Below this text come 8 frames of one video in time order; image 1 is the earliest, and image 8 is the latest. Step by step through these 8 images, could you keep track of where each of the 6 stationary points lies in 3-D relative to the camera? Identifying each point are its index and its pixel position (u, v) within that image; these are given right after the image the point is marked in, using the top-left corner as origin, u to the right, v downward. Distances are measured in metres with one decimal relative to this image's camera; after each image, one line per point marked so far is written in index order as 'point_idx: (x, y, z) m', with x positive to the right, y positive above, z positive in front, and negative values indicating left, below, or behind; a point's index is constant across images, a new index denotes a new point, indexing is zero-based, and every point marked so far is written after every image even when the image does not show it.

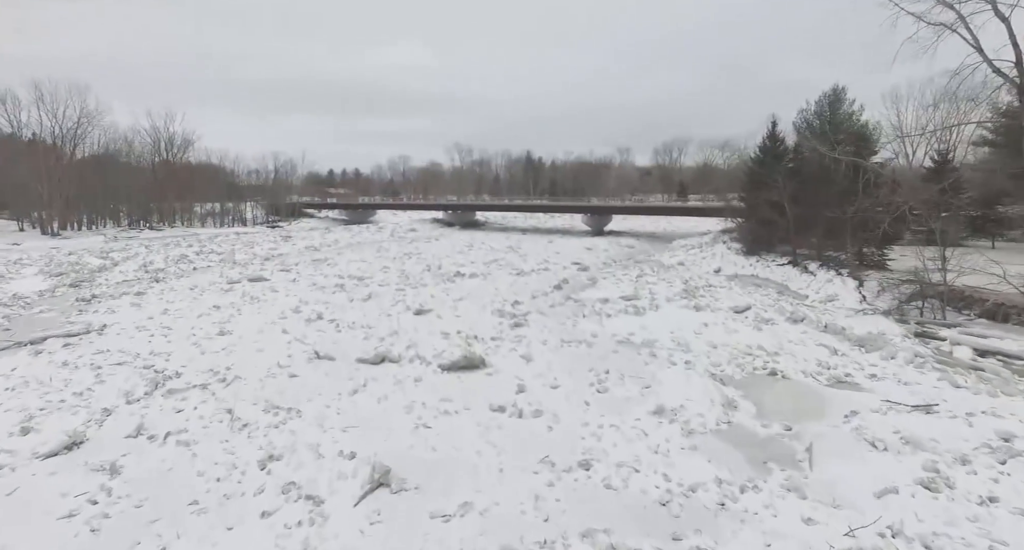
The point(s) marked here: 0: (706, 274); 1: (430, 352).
0: (+6.5, 0.0, +18.8) m
1: (-1.5, -1.4, +10.3) m
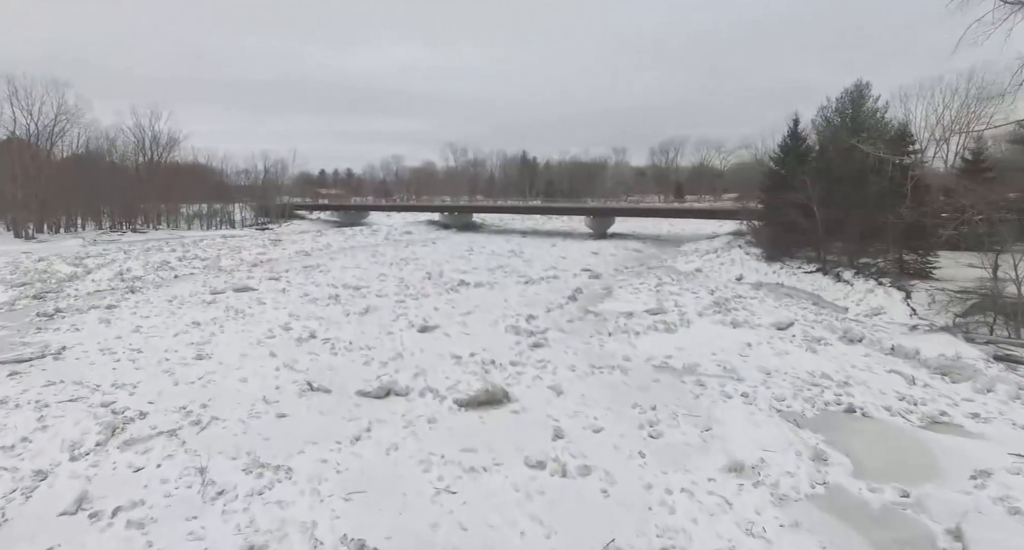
0: (+6.7, -0.3, +17.5) m
1: (-1.1, -1.7, +8.8) m
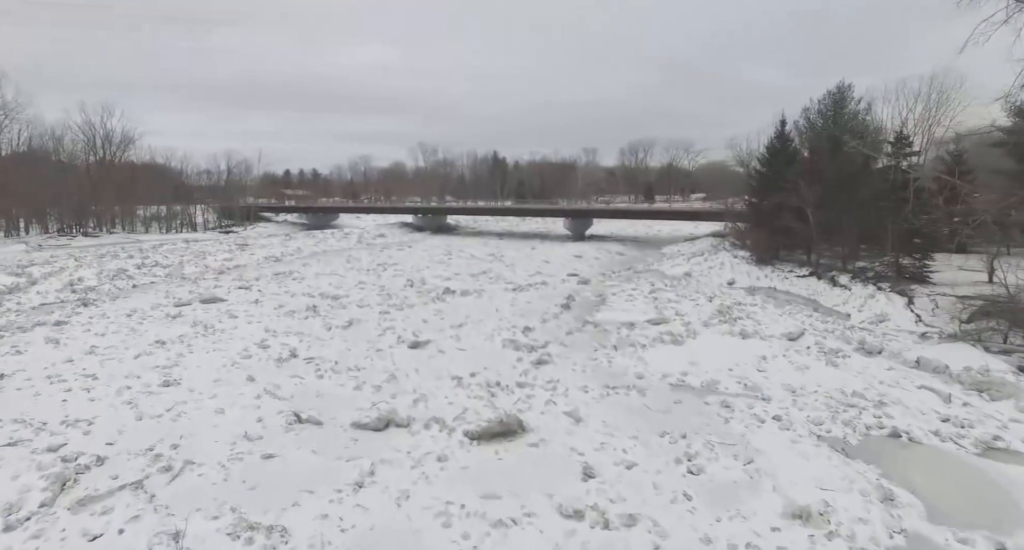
0: (+6.4, -0.4, +17.1) m
1: (-0.9, -1.9, +7.9) m
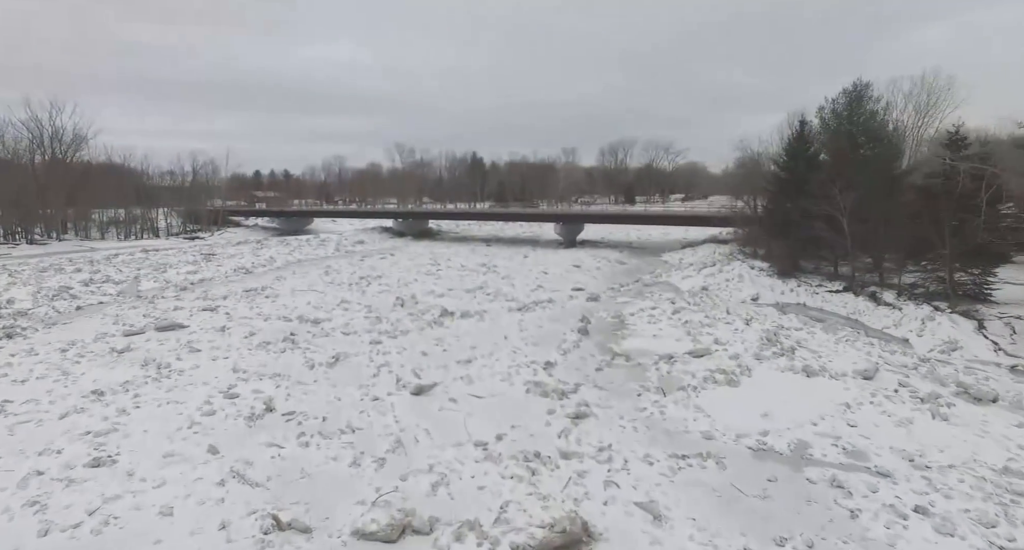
0: (+6.6, -0.9, +15.4) m
1: (-0.3, -2.4, +5.9) m
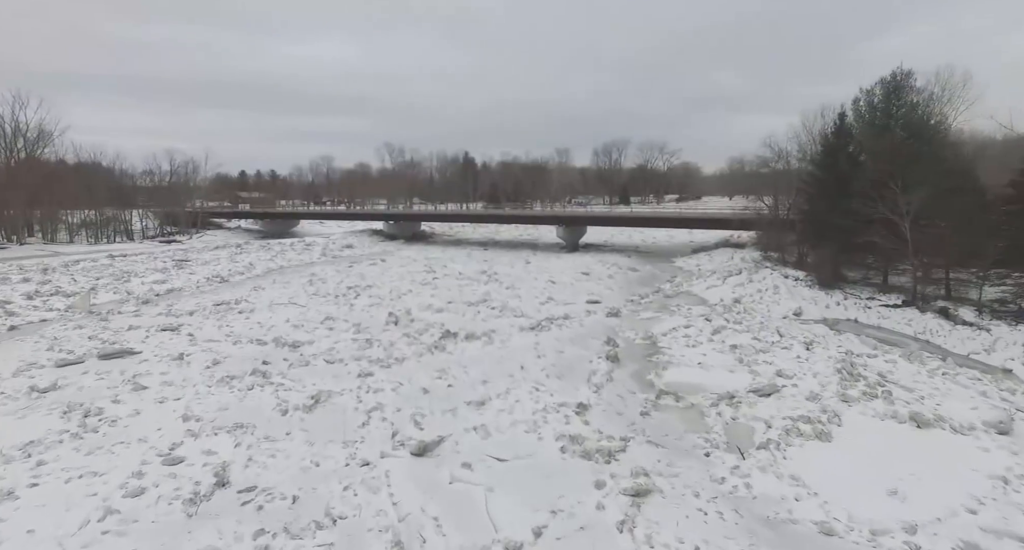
0: (+6.9, -1.2, +13.2) m
1: (+0.1, -2.7, +3.7) m
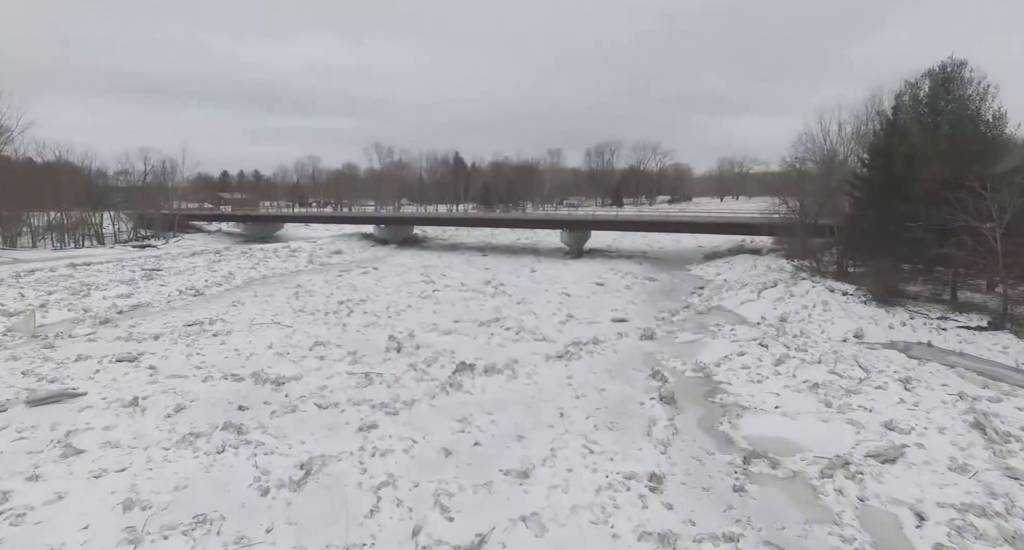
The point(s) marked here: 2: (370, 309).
0: (+7.4, -1.6, +11.3) m
1: (+0.9, -3.1, +1.6) m
2: (-4.4, -1.0, +17.4) m
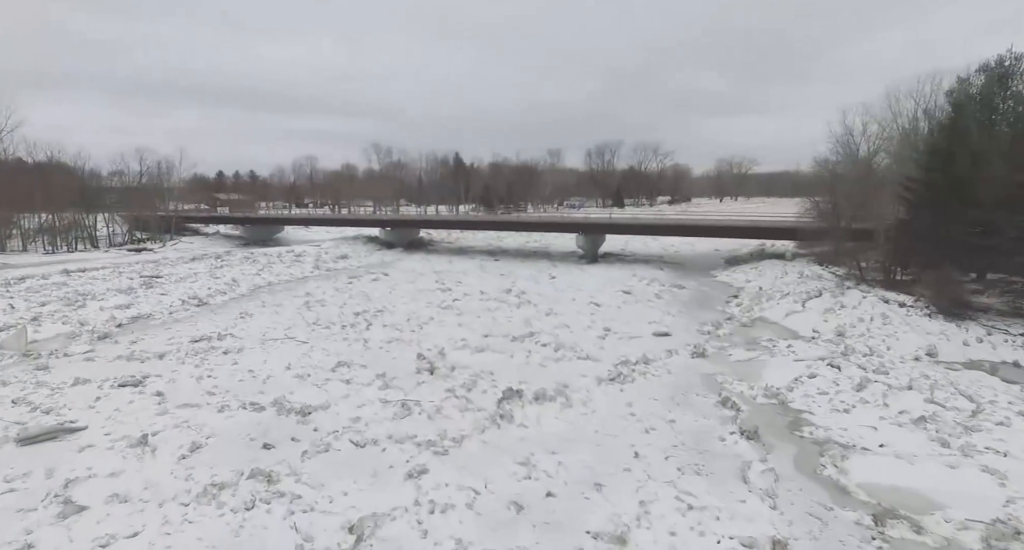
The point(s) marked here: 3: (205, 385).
0: (+8.4, -1.9, +10.2) m
1: (+2.0, -3.4, +0.4) m
2: (-3.5, -1.3, +16.2) m
3: (-5.9, -2.1, +10.8) m
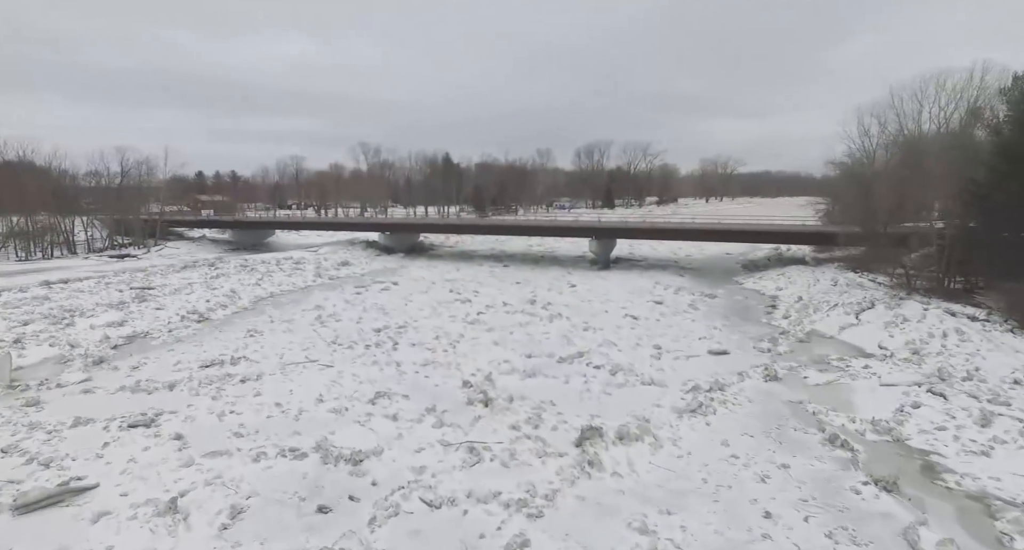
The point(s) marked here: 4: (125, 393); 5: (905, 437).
0: (+9.6, -2.2, +9.1) m
1: (+3.5, -3.7, -0.8) m
2: (-2.5, -1.6, +14.8) m
3: (-4.6, -2.5, +9.3) m
4: (-7.3, -2.2, +10.7) m
5: (+6.1, -2.5, +8.8) m
